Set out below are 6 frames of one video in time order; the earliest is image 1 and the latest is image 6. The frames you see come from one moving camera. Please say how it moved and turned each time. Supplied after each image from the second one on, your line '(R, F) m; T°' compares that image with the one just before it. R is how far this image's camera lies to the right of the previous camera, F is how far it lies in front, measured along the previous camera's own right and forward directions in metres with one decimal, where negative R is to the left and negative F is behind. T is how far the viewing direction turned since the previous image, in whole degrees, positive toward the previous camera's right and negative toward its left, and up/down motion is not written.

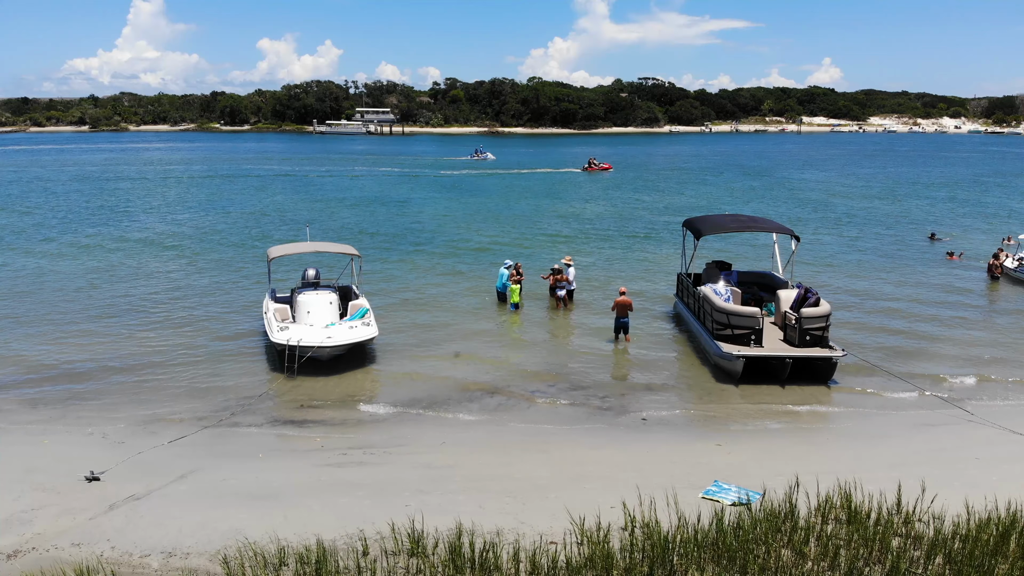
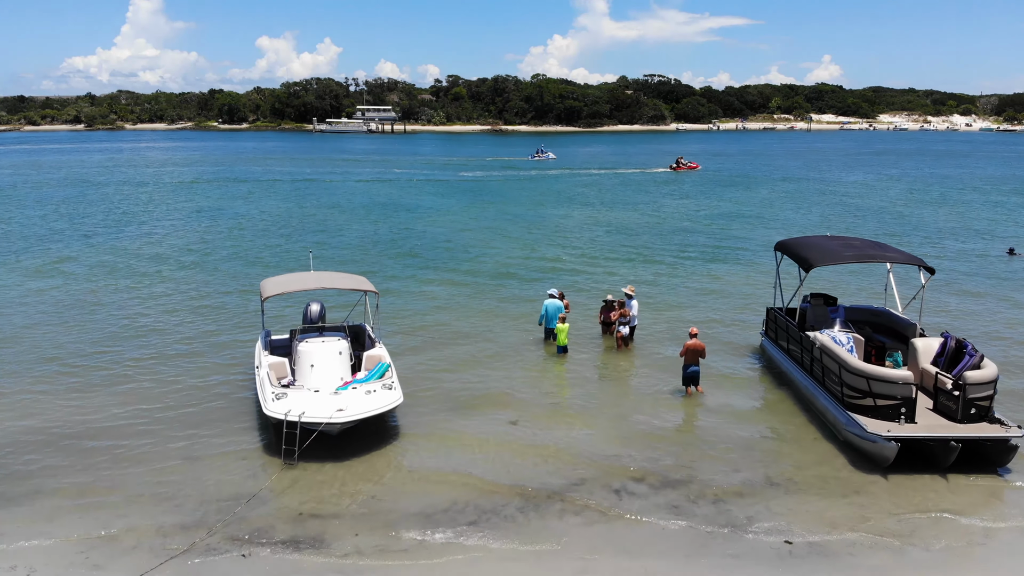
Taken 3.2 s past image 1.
(-1.0, +3.7) m; 0°
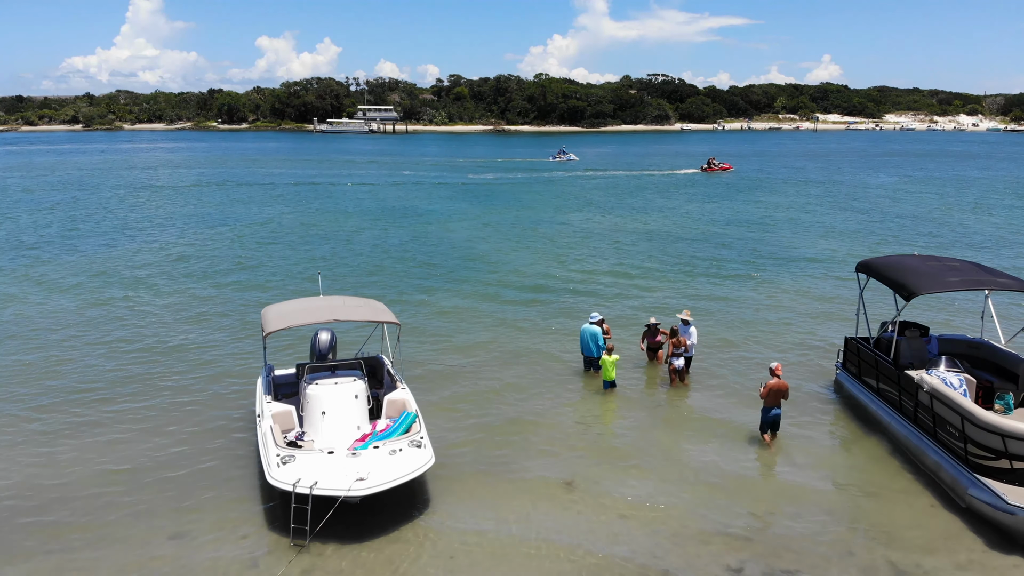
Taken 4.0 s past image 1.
(-0.6, +2.1) m; 0°
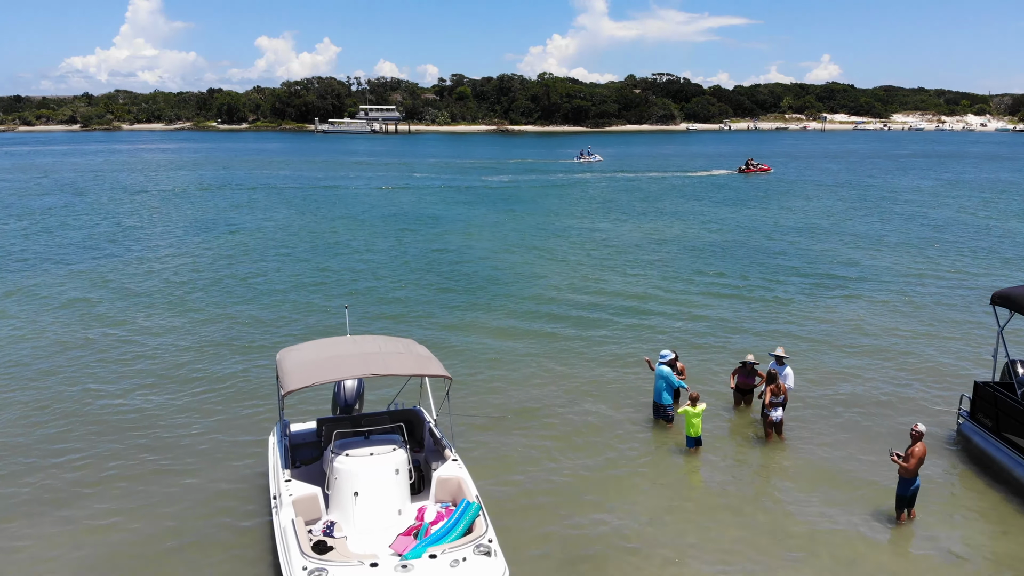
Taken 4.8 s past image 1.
(-0.9, +2.4) m; 0°
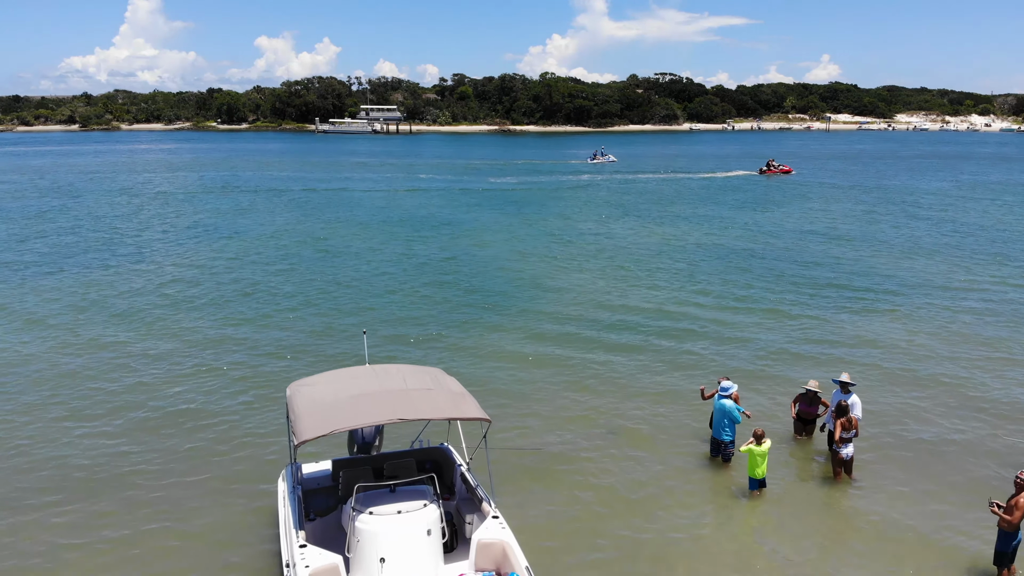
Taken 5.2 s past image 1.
(-0.5, +1.3) m; 0°
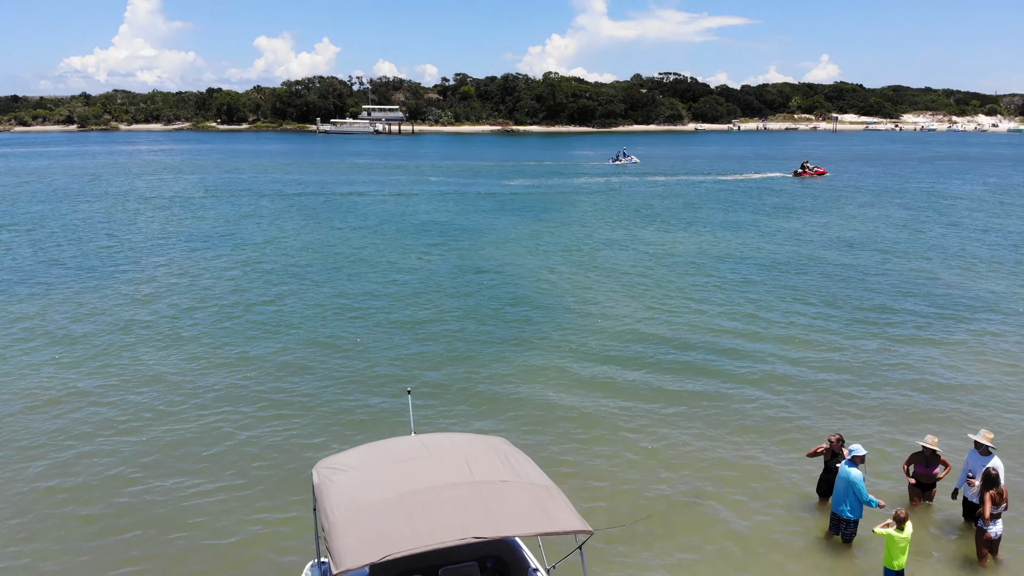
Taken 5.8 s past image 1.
(-0.8, +2.0) m; 0°
